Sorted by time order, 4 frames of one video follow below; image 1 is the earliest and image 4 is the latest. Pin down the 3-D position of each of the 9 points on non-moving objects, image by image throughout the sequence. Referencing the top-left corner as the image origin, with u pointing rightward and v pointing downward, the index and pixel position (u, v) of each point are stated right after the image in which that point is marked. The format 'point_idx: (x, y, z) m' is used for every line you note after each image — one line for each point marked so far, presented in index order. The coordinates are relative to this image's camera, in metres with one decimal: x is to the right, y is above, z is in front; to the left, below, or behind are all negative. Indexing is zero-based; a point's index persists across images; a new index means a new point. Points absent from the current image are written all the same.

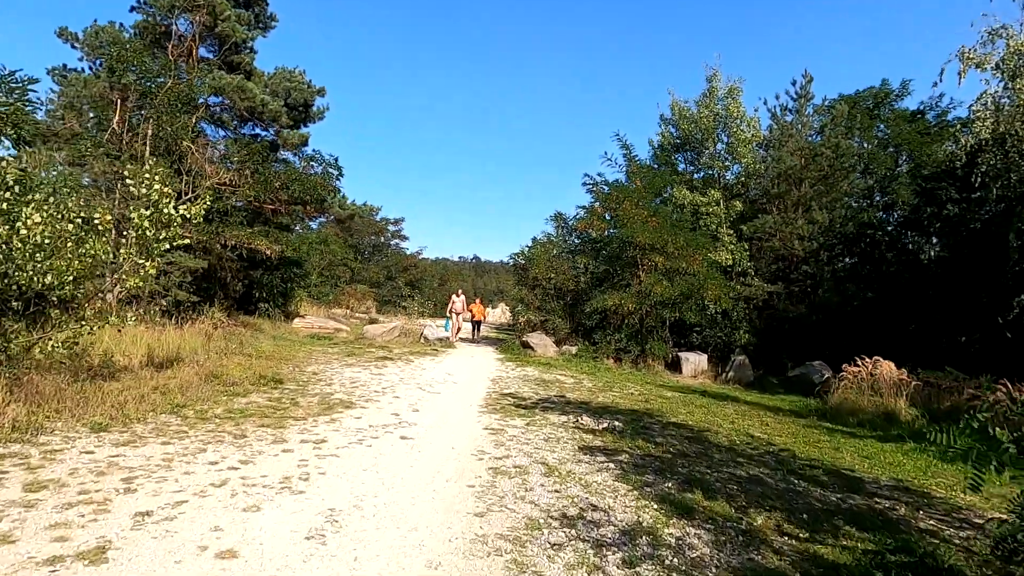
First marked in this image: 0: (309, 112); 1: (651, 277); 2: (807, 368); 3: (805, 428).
0: (-6.2, +5.3, +16.1) m
1: (+4.6, +0.4, +17.8) m
2: (+9.0, -2.4, +16.1) m
3: (+5.9, -2.8, +10.7) m
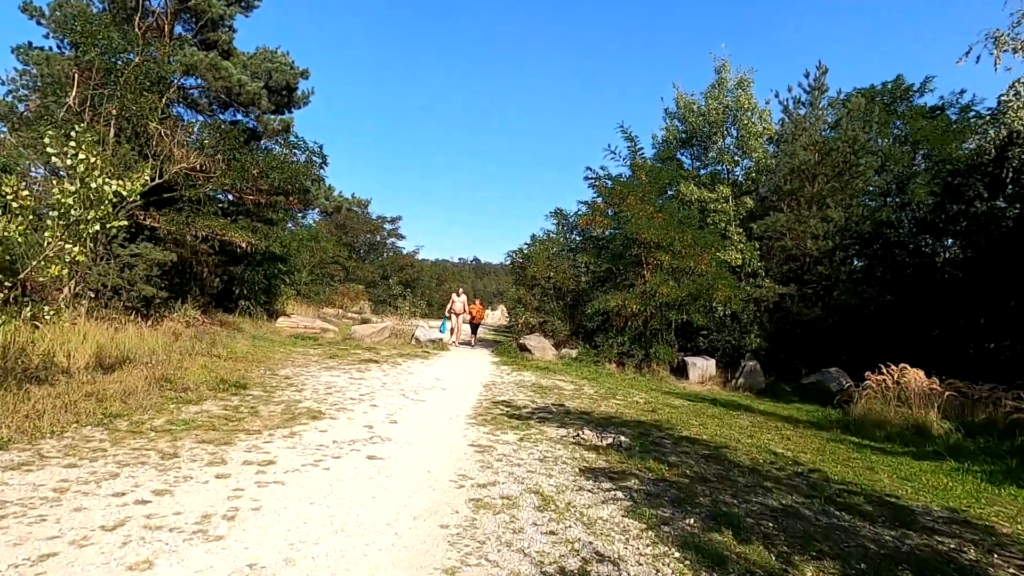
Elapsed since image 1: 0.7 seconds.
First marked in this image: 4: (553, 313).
0: (-6.2, +5.4, +15.1) m
1: (+4.5, +0.4, +16.7) m
2: (+8.9, -2.5, +15.1) m
3: (+5.8, -2.8, +9.7) m
4: (+1.4, -0.9, +18.6) m
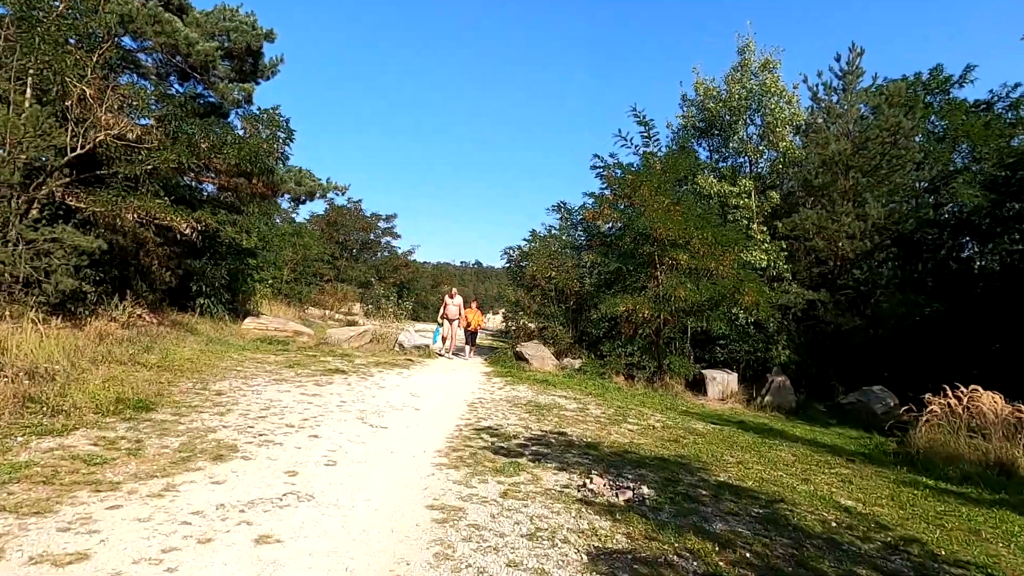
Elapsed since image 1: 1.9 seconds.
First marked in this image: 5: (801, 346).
0: (-6.3, +5.5, +13.2) m
1: (+4.4, +0.3, +14.7) m
2: (+8.7, -2.6, +13.0) m
3: (+5.6, -2.9, +7.6) m
4: (+1.3, -0.9, +16.6) m
5: (+8.6, -1.7, +15.9) m
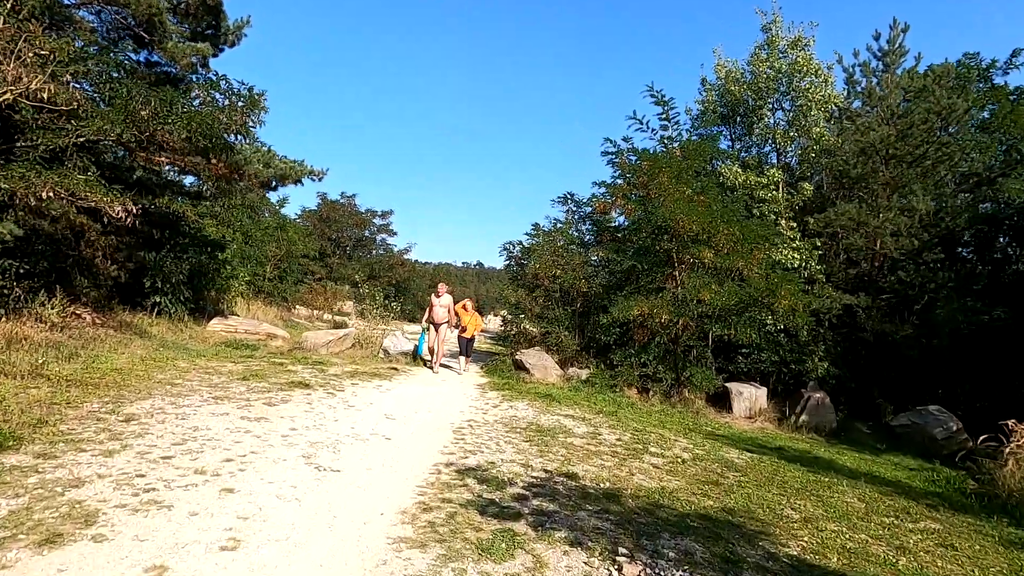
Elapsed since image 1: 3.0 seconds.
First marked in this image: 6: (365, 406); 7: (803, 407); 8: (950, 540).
0: (-6.2, +5.6, +11.4) m
1: (+4.4, +0.2, +12.9) m
2: (+8.7, -2.7, +11.2) m
3: (+5.5, -2.9, +5.8) m
4: (+1.3, -1.0, +14.8) m
5: (+8.5, -1.8, +14.1) m
6: (-2.4, -1.9, +8.6) m
7: (+6.8, -2.7, +12.4) m
8: (+4.9, -2.8, +6.0) m
